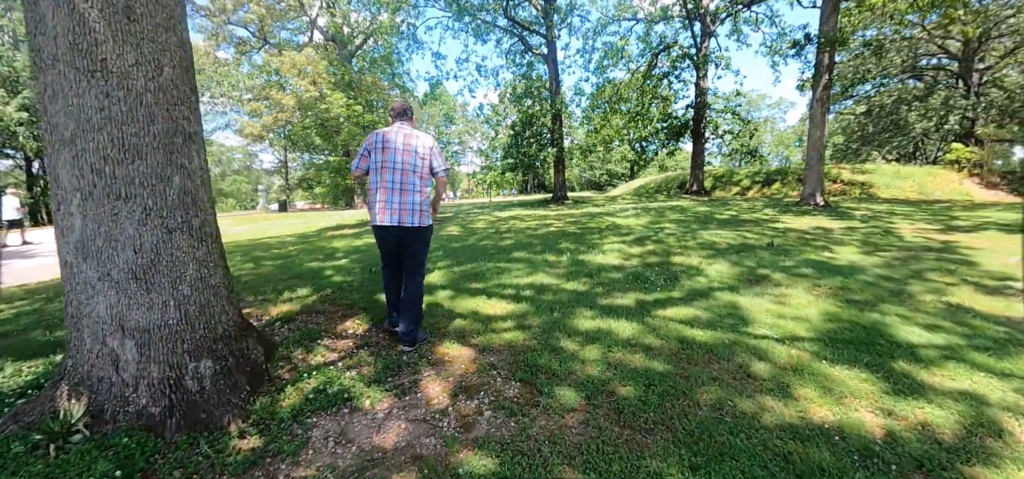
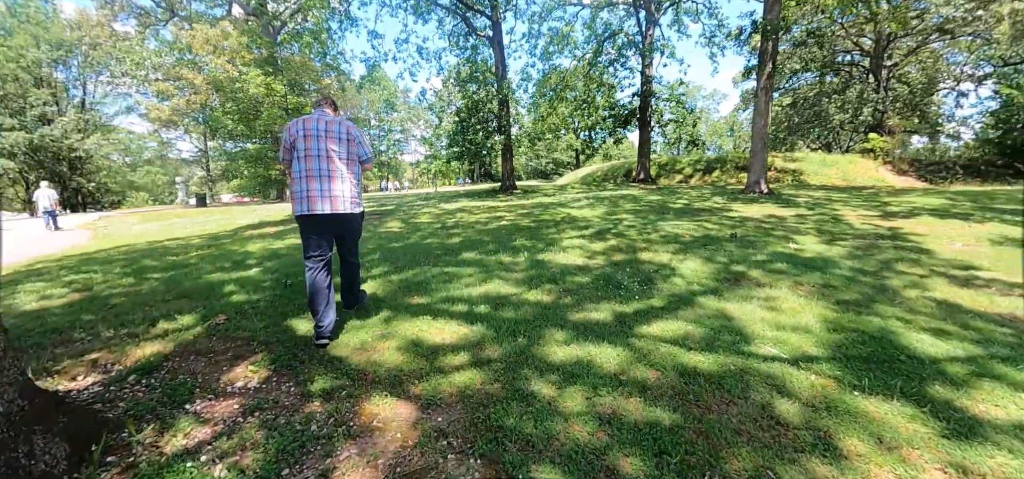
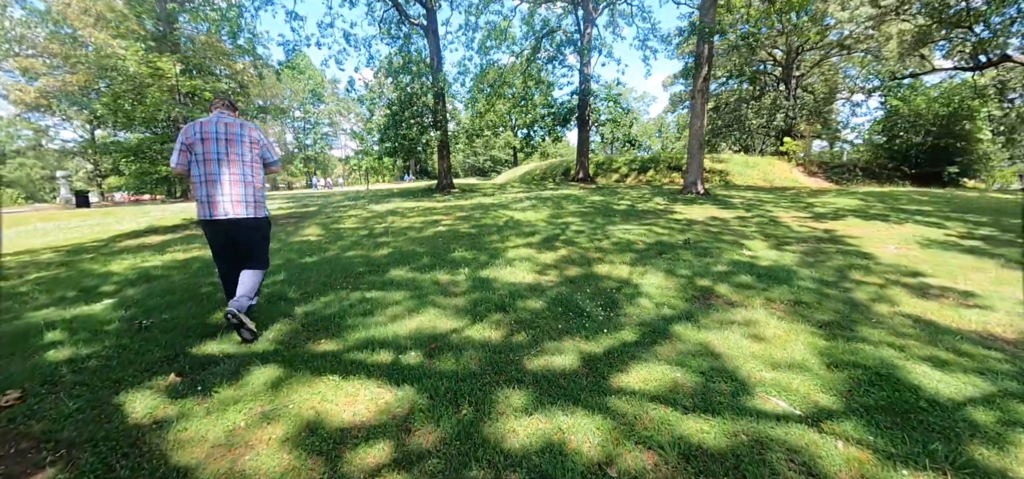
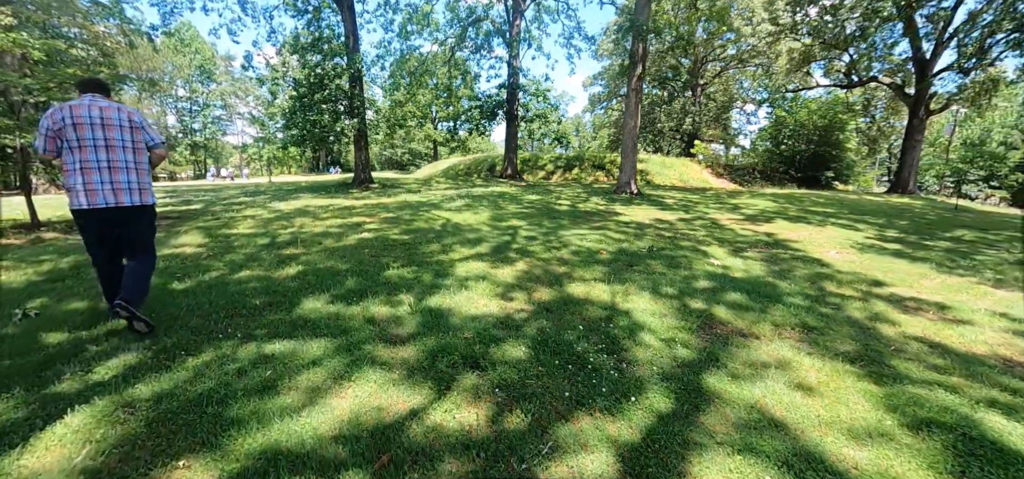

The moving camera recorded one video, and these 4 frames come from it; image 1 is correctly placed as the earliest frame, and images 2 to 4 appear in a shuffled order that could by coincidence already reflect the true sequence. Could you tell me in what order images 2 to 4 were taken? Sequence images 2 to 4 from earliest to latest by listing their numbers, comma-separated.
2, 3, 4
